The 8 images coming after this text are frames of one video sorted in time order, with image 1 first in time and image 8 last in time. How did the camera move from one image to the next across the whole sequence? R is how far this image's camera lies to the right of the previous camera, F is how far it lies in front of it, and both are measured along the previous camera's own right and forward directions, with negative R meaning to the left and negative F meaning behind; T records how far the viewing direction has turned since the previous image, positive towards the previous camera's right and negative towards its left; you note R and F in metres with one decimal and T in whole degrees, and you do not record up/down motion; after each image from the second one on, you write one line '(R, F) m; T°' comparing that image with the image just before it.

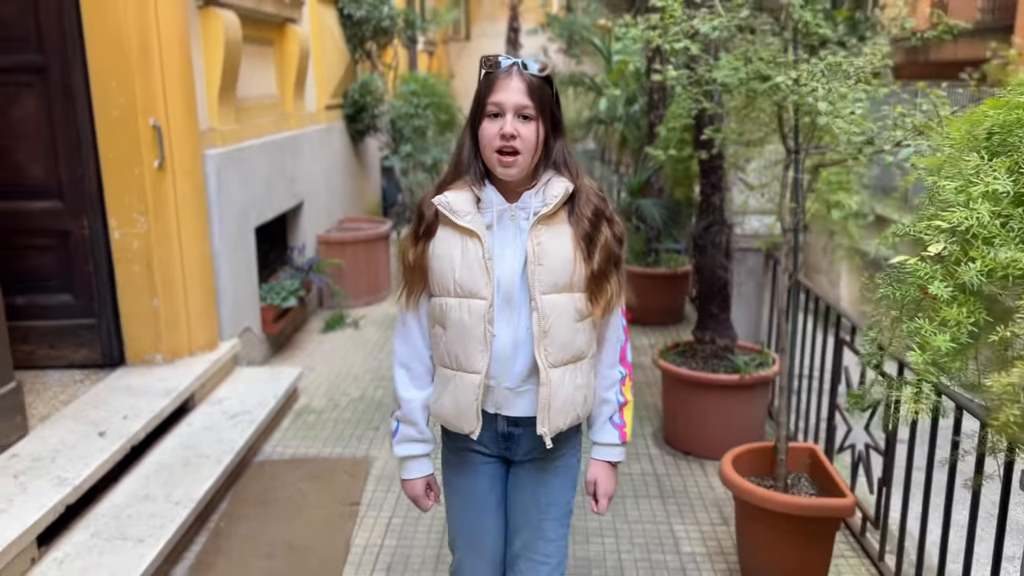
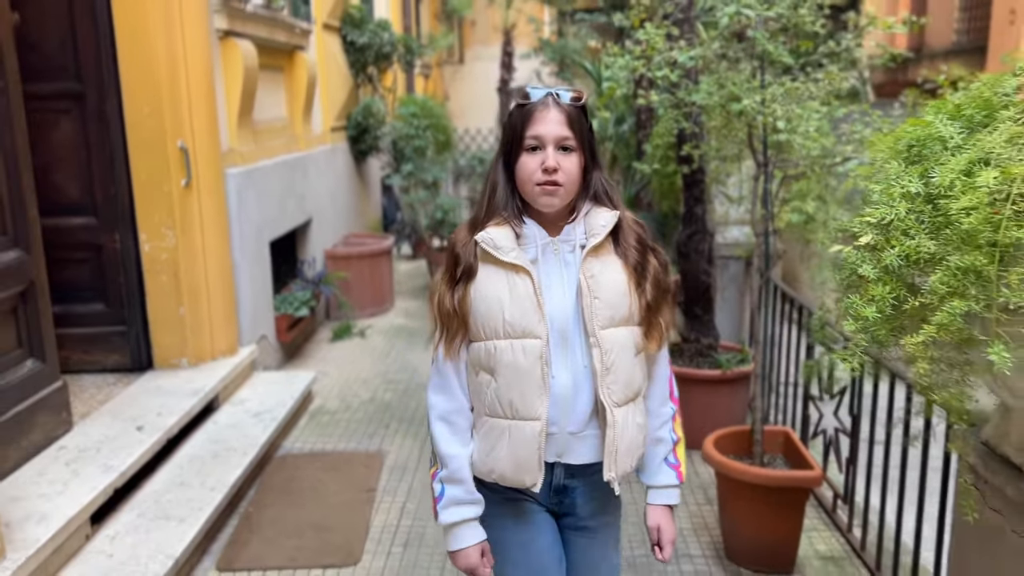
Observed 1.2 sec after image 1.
(0.0, -0.4) m; 0°
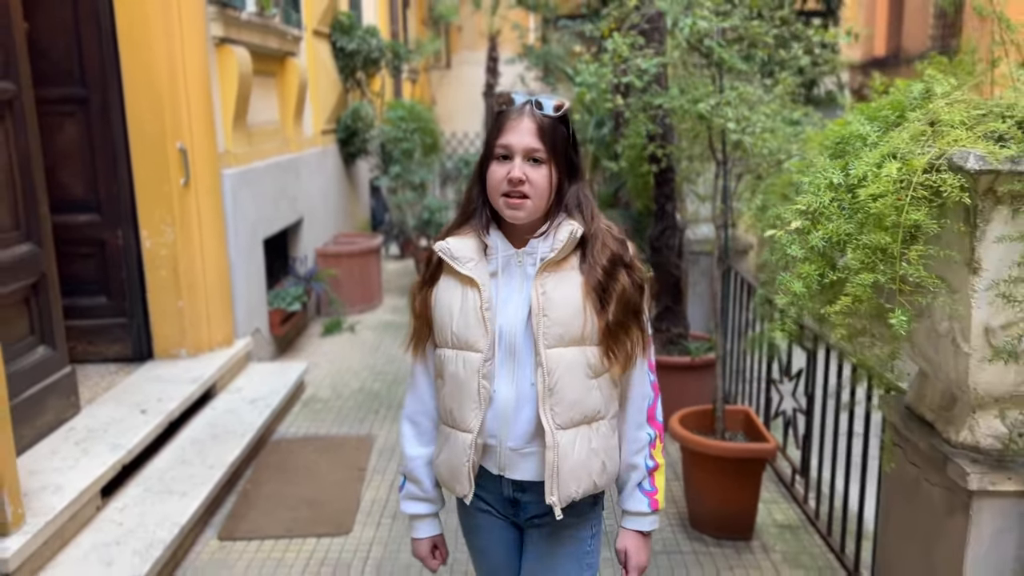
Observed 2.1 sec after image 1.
(0.0, -0.3) m; +1°
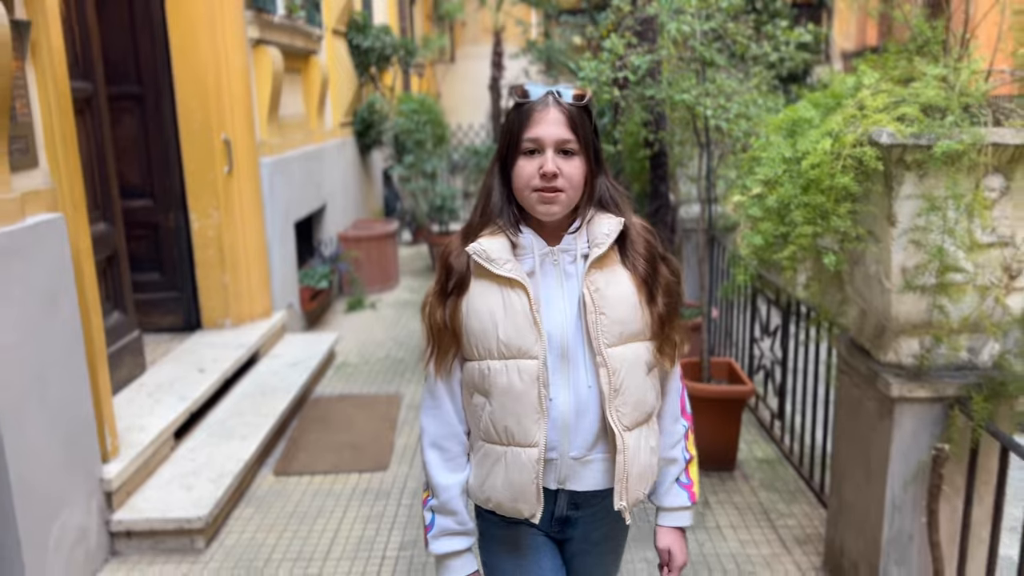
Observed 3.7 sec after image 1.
(-0.1, -0.6) m; 0°
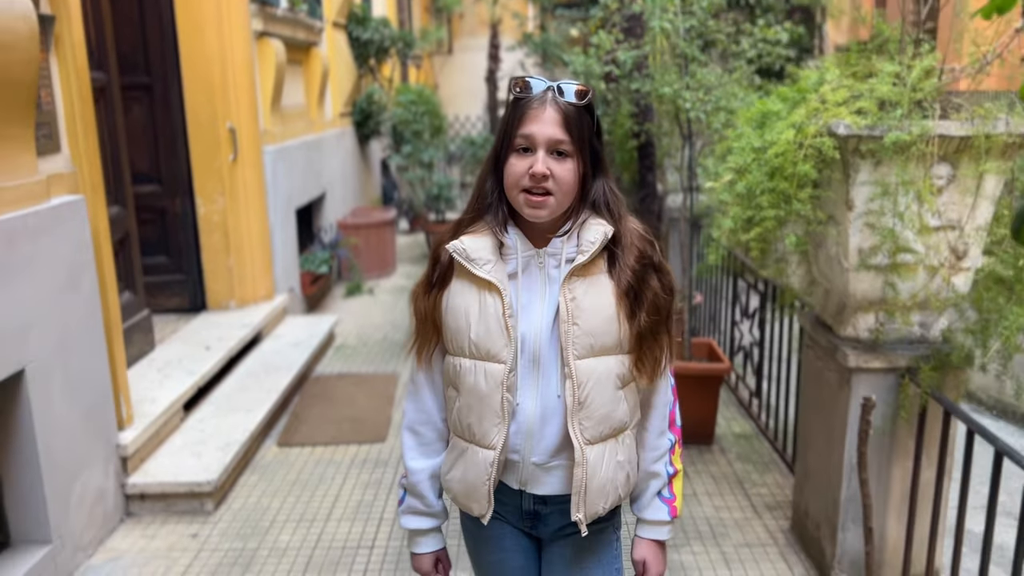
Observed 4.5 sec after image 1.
(0.0, -0.2) m; 0°
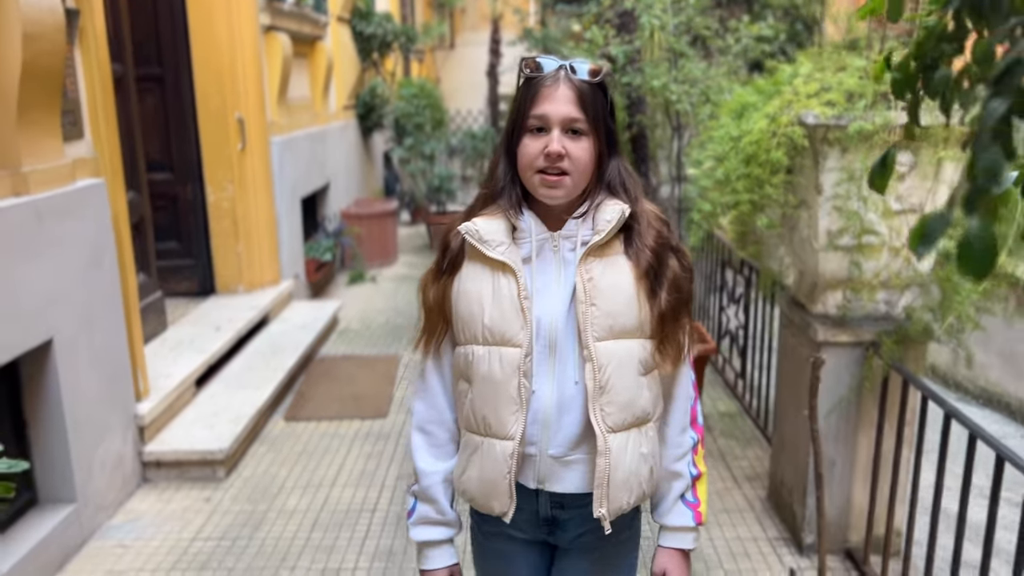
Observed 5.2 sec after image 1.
(0.0, -0.2) m; 0°
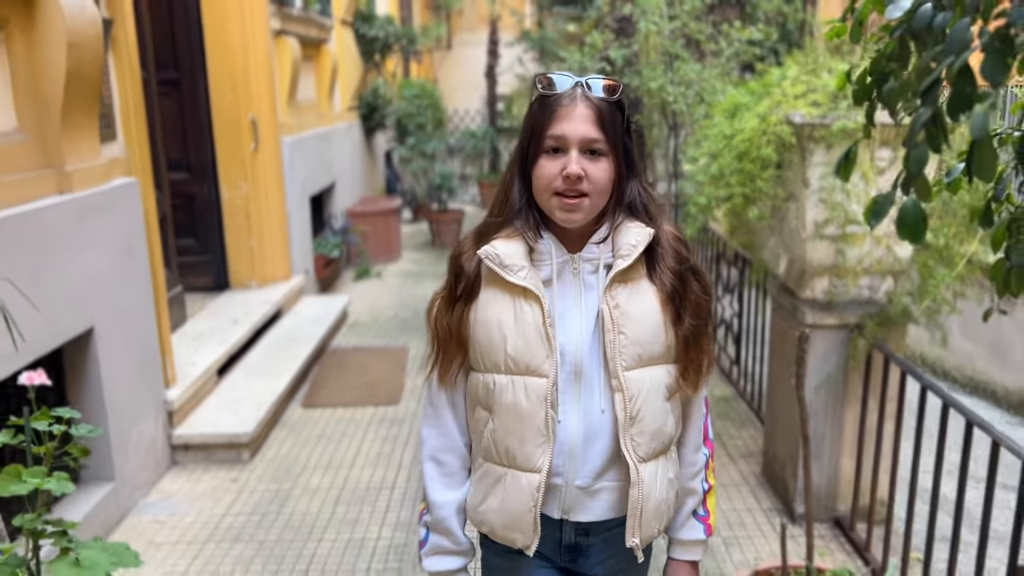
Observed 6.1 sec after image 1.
(-0.1, -0.2) m; 0°
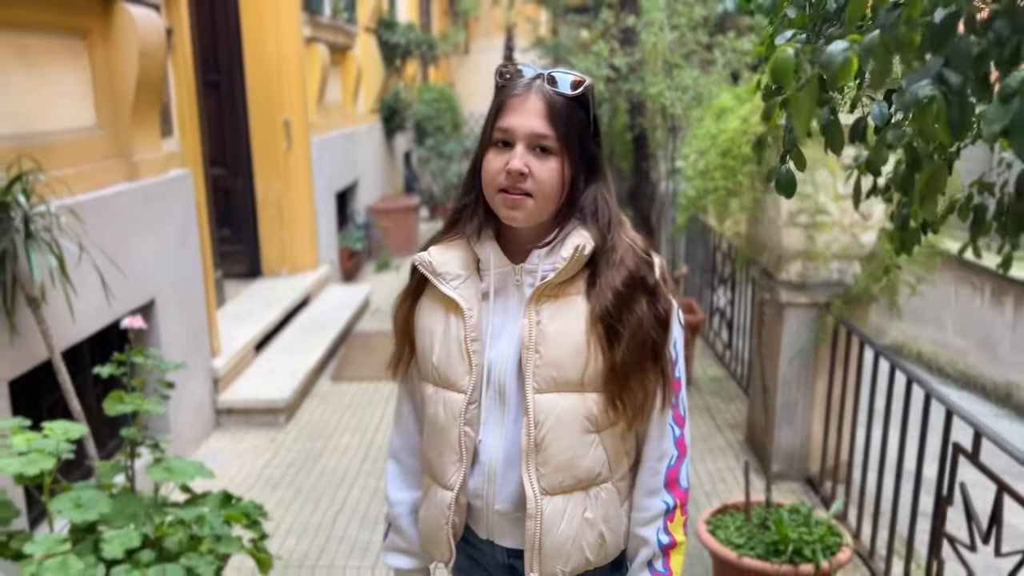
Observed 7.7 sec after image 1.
(0.0, -0.5) m; -1°
